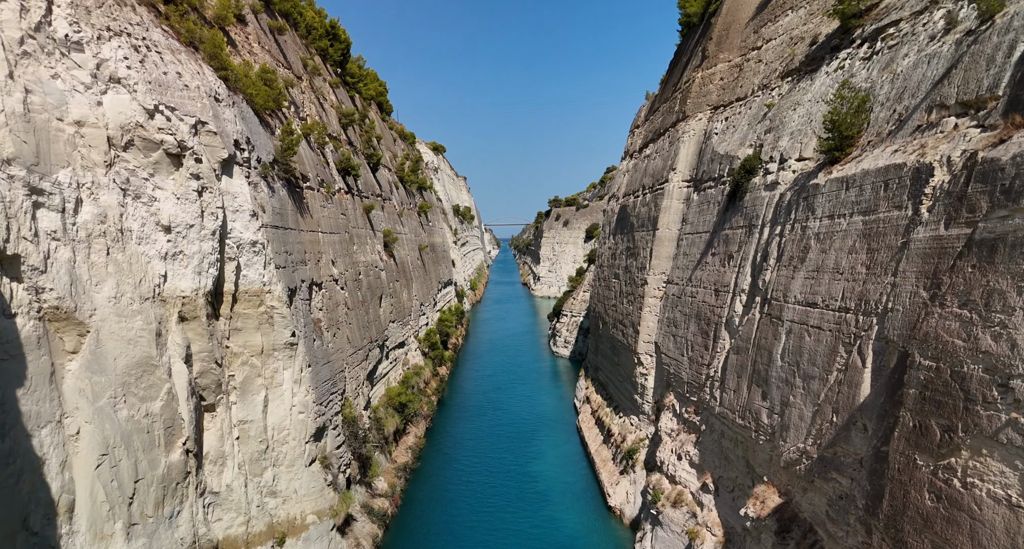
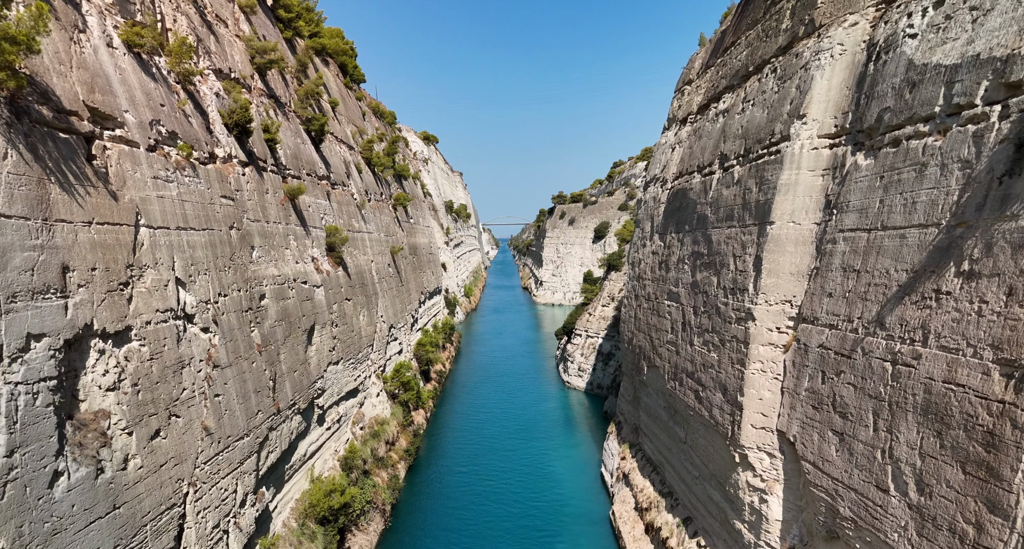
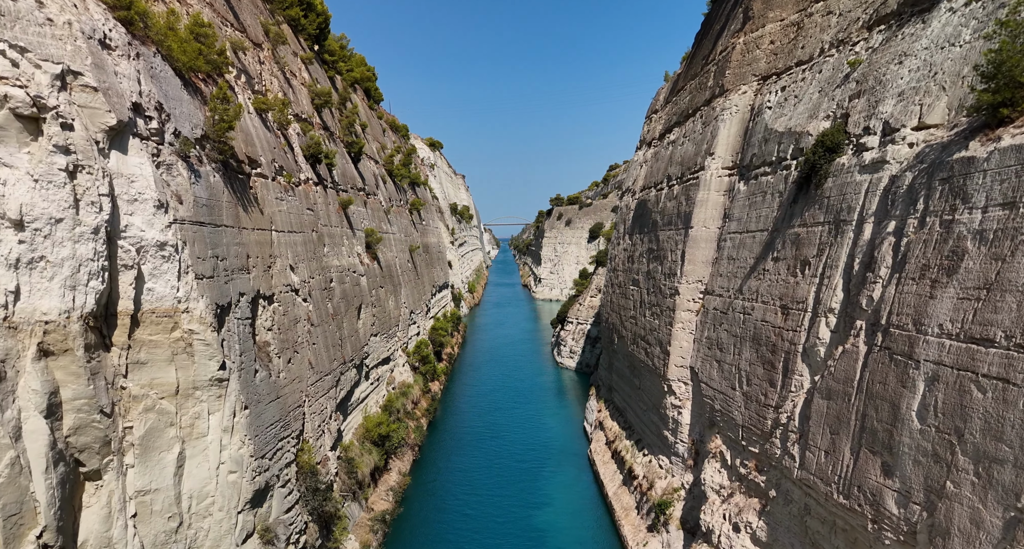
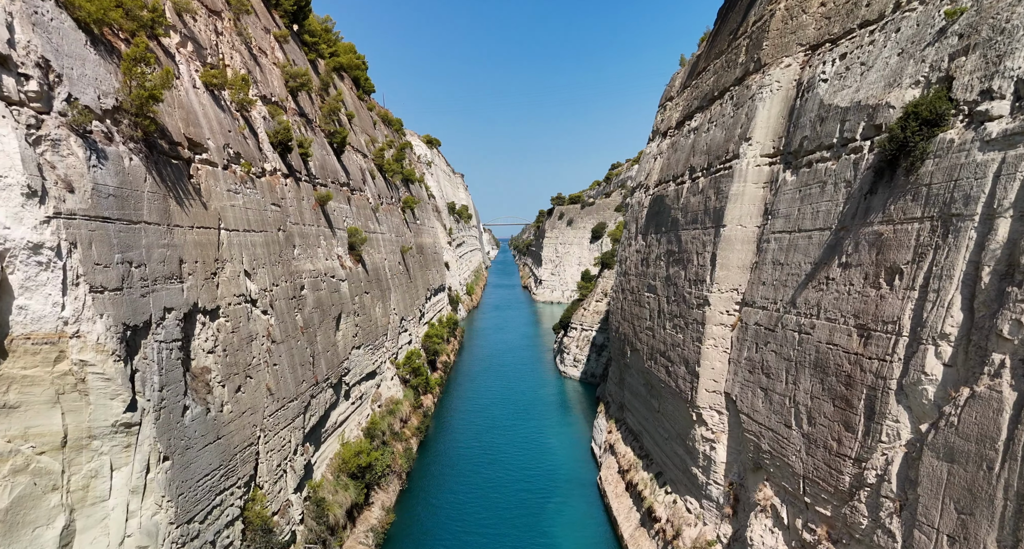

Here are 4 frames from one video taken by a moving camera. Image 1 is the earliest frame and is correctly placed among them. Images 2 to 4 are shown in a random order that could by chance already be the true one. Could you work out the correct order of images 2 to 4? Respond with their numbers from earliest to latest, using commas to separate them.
3, 4, 2
